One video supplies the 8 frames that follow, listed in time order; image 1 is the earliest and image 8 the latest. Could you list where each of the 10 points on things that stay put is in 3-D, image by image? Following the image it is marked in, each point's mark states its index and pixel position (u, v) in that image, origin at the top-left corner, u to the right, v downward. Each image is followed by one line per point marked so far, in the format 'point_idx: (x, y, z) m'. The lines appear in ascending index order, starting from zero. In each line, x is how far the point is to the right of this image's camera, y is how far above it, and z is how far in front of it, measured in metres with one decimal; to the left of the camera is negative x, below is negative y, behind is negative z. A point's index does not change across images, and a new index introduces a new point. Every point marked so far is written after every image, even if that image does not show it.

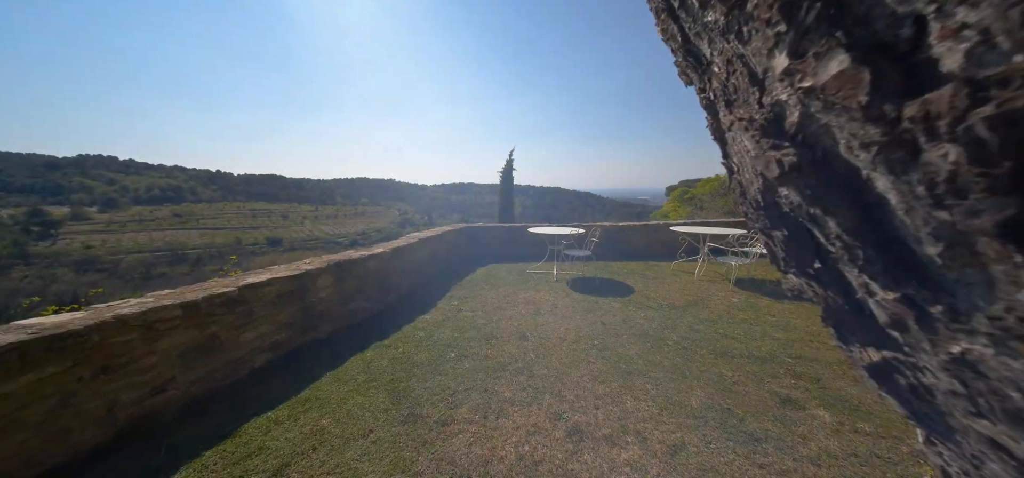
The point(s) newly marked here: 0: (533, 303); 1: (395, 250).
0: (+0.2, -0.6, +2.6) m
1: (-1.0, -0.1, +2.5) m
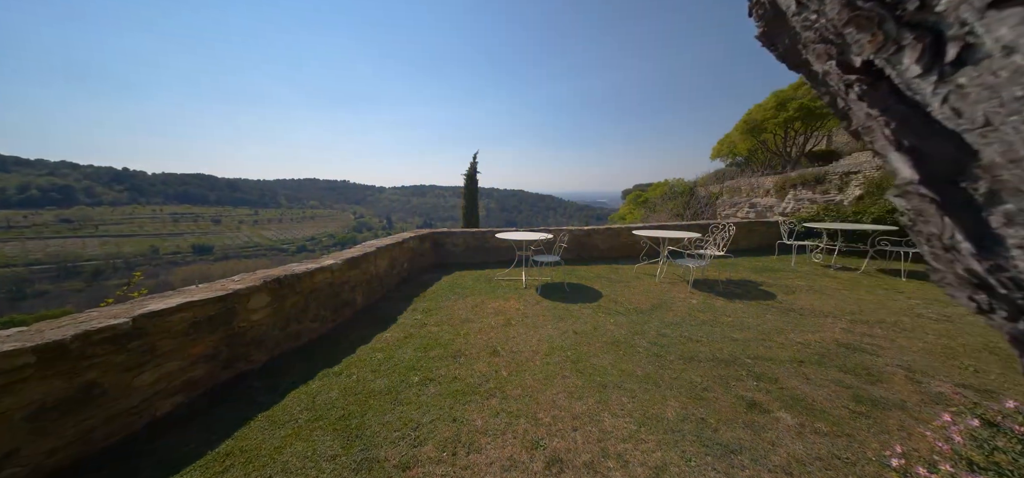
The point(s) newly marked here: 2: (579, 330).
0: (-0.1, -0.6, +2.5) m
1: (-1.3, -0.2, +2.3) m
2: (+0.5, -0.7, +2.3) m
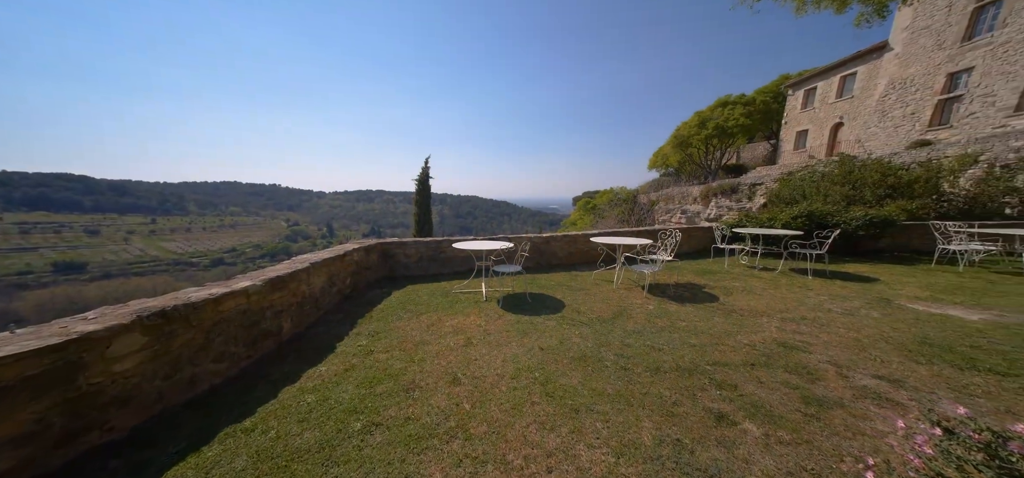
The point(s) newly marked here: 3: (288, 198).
0: (-0.4, -0.7, +2.3) m
1: (-1.5, -0.3, +1.9) m
2: (+0.2, -0.8, +2.1) m
3: (-10.3, +1.8, +13.4) m
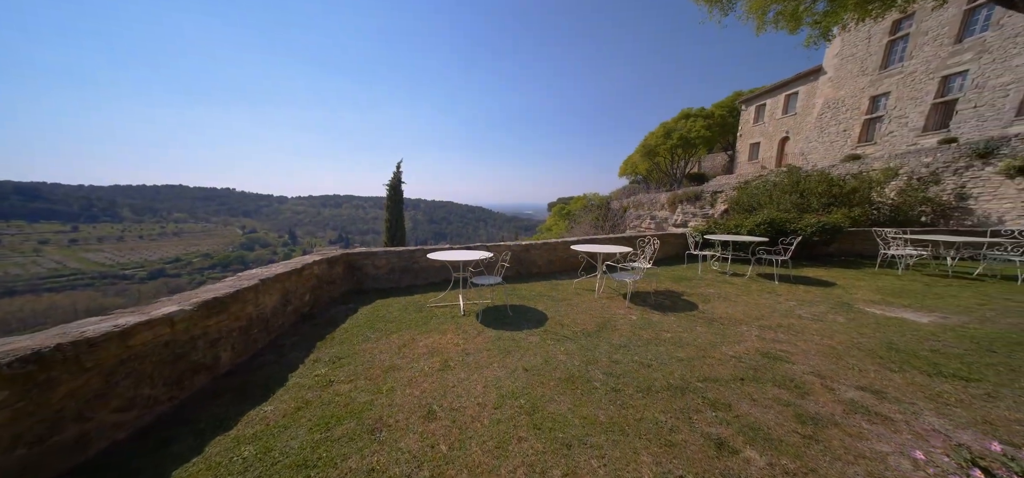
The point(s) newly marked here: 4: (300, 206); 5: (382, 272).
0: (-0.5, -0.8, +2.1) m
1: (-1.6, -0.3, +1.6) m
2: (+0.1, -0.8, +2.0) m
3: (-11.3, +1.5, +12.4) m
4: (-11.1, +1.6, +15.3) m
5: (-1.5, -0.4, +3.3) m
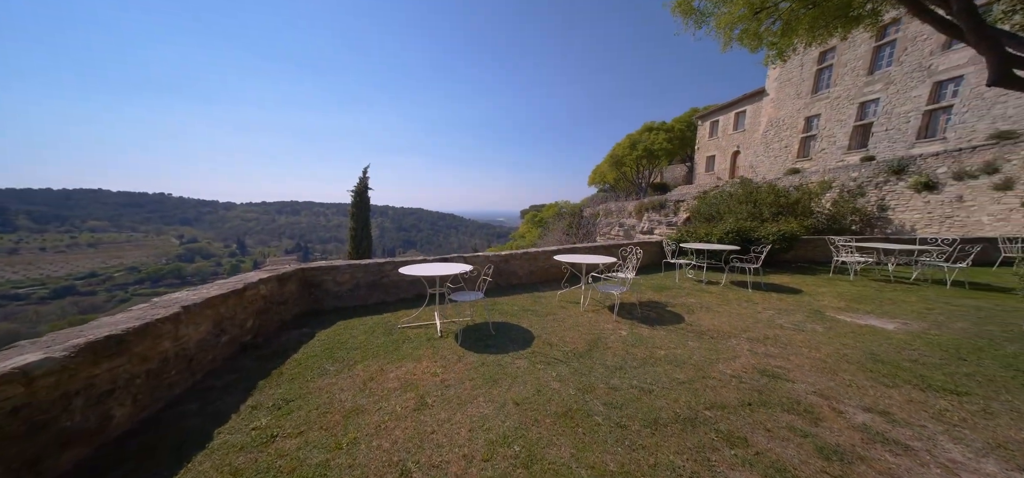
0: (-0.6, -0.9, +1.8) m
1: (-1.7, -0.4, +1.2) m
2: (0.0, -0.9, +1.7) m
3: (-12.3, +1.2, +11.2) m
4: (-12.3, +1.2, +14.1) m
5: (-1.6, -0.5, +2.9) m
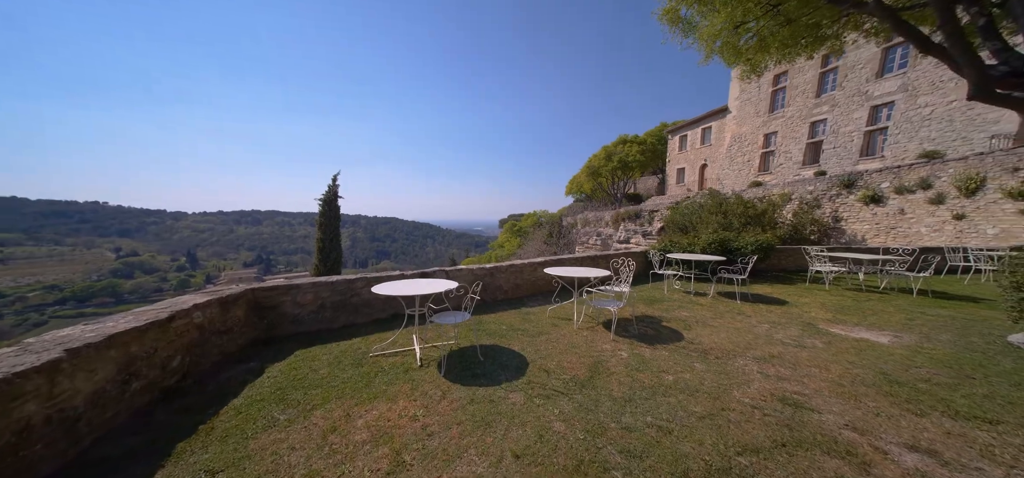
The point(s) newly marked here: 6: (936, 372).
0: (-0.6, -1.0, +1.4) m
1: (-1.6, -0.5, +0.8) m
2: (0.0, -1.0, +1.4) m
3: (-12.8, +0.8, +10.2) m
4: (-13.0, +0.8, +13.0) m
5: (-1.7, -0.6, +2.5) m
6: (+3.6, -1.1, +2.6) m
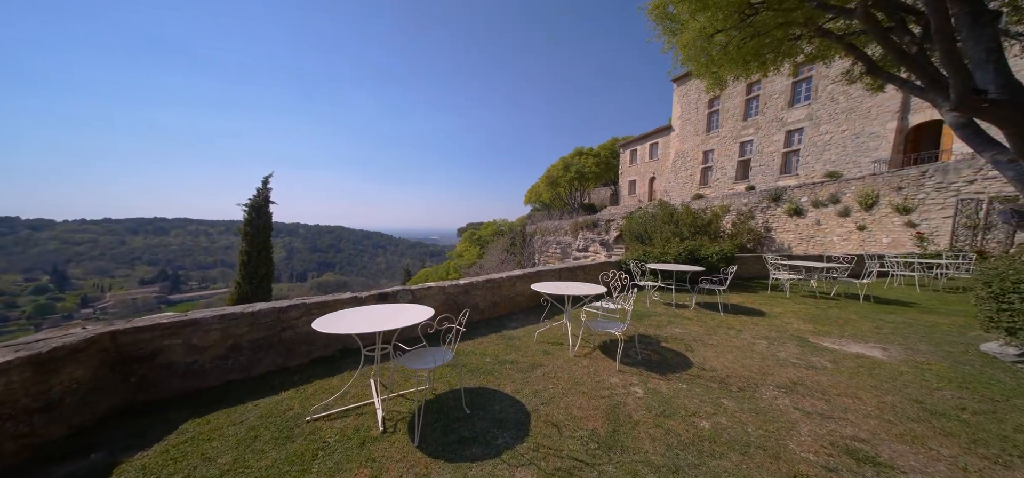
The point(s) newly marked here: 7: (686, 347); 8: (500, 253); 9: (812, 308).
0: (-0.5, -1.0, +0.8) m
1: (-1.5, -0.5, +0.1) m
2: (+0.1, -1.1, +0.8) m
3: (-13.7, +0.6, +8.1) m
4: (-14.2, +0.5, +10.9) m
5: (-1.7, -0.7, +1.8) m
6: (+3.6, -1.2, +2.4) m
7: (+2.0, -1.2, +3.4) m
8: (+0.2, -0.6, +14.2) m
9: (+6.6, -1.5, +6.5) m
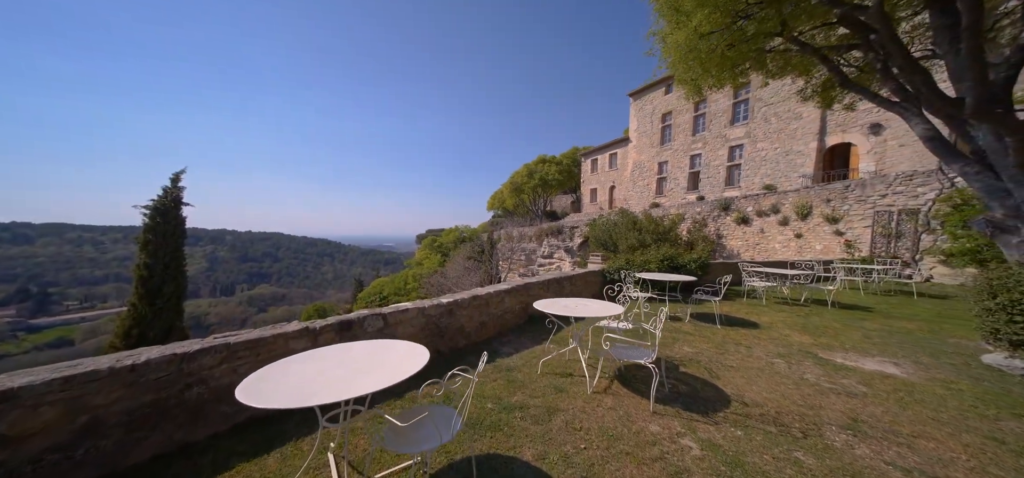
0: (-0.2, -1.0, +0.2) m
1: (-1.1, -0.5, -0.6) m
2: (+0.4, -1.1, +0.3) m
3: (-14.0, +0.5, +6.2) m
4: (-14.8, +0.3, +9.0) m
5: (-1.6, -0.7, +1.0) m
6: (+3.6, -1.3, +2.1) m
7: (+2.0, -1.3, +3.0) m
8: (-0.8, -0.9, +13.6) m
9: (+6.2, -1.7, +6.6) m
